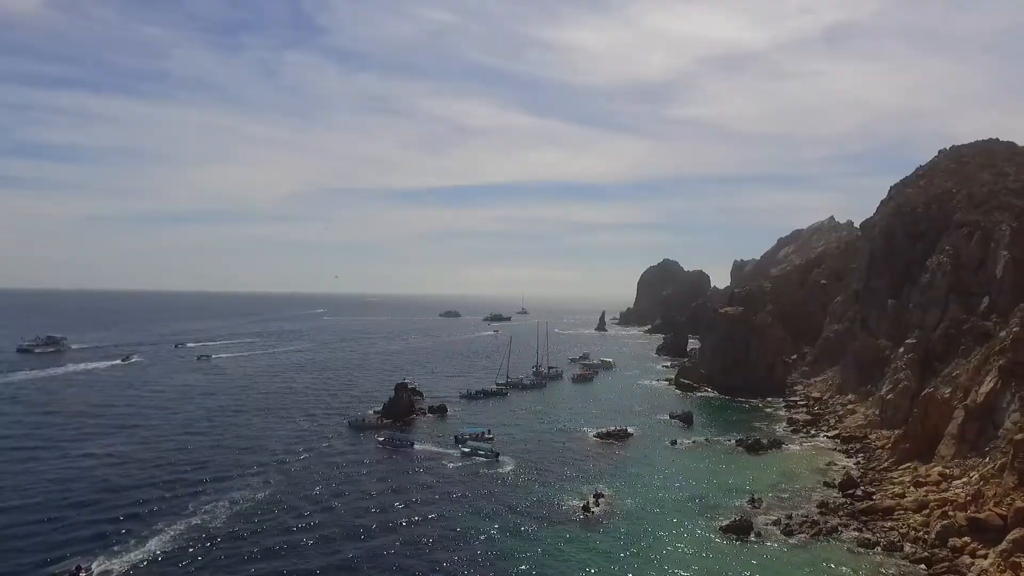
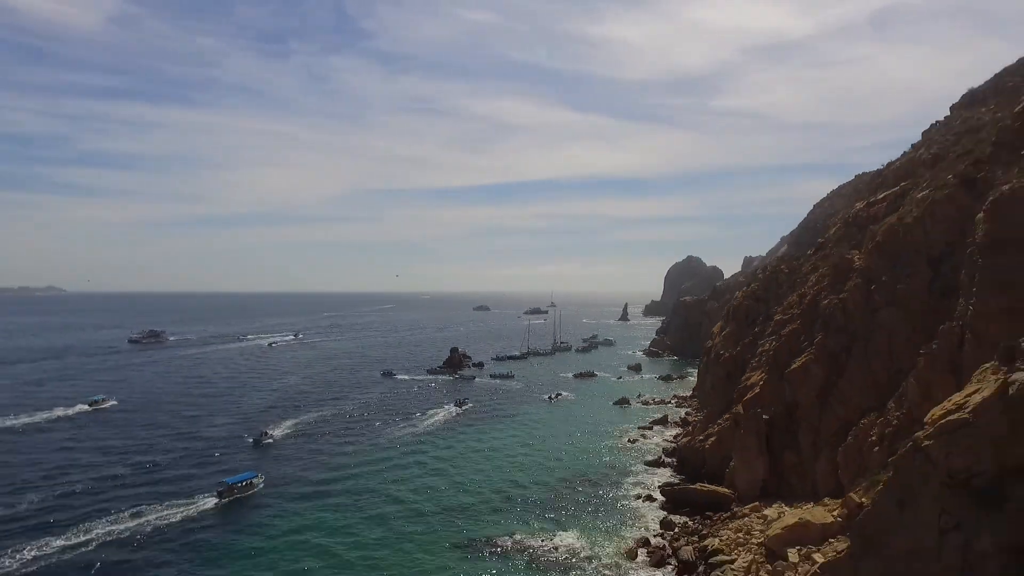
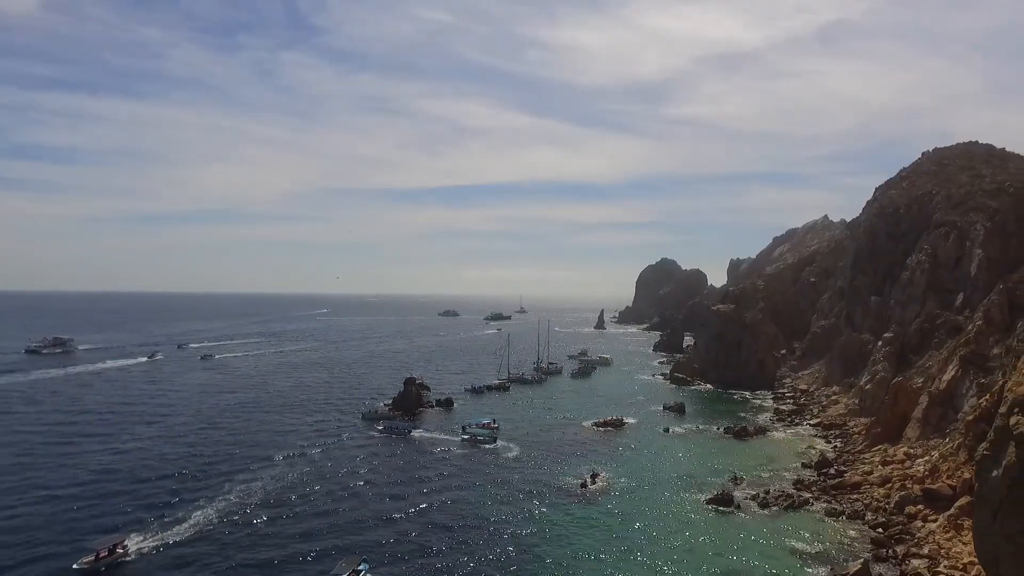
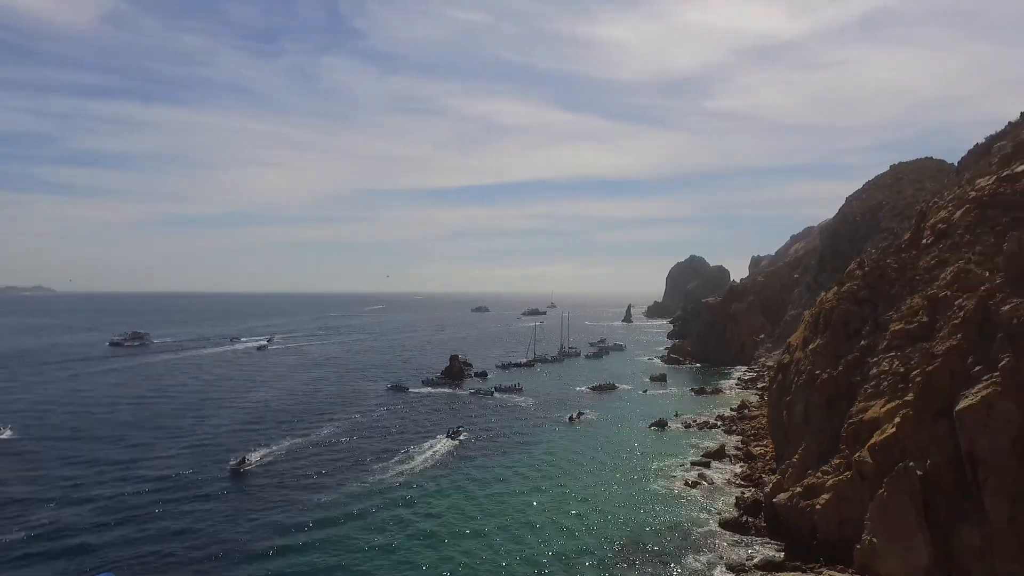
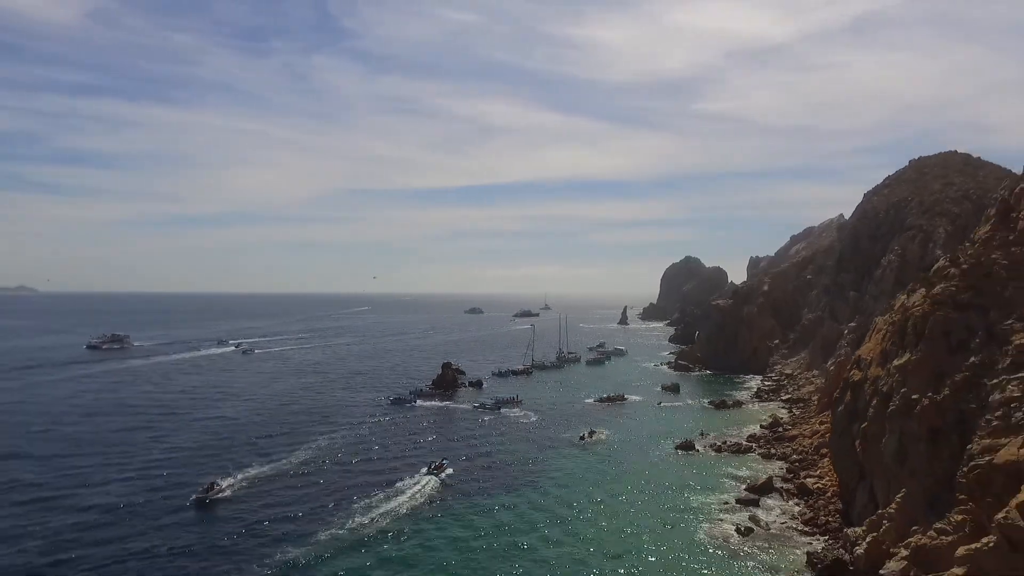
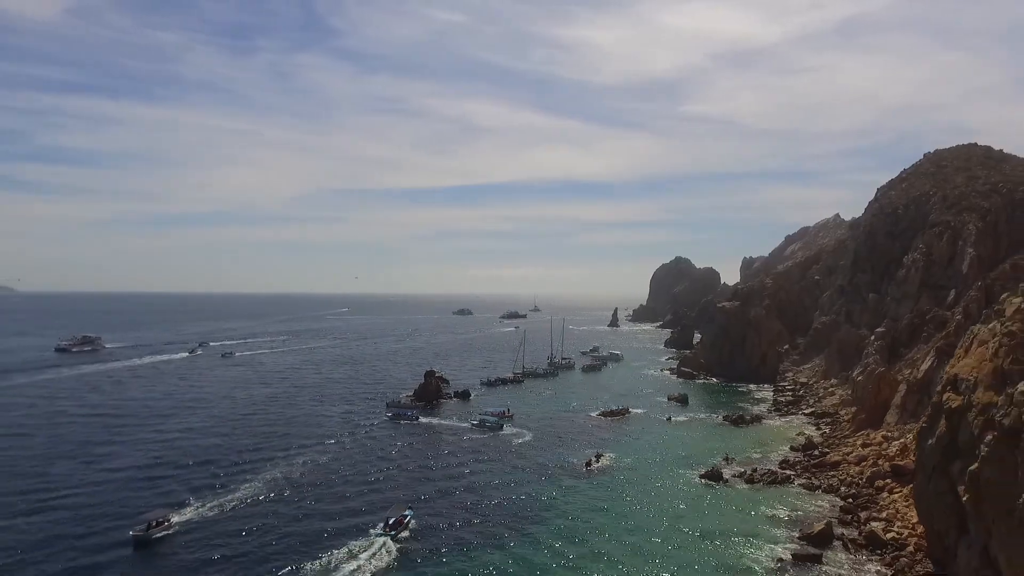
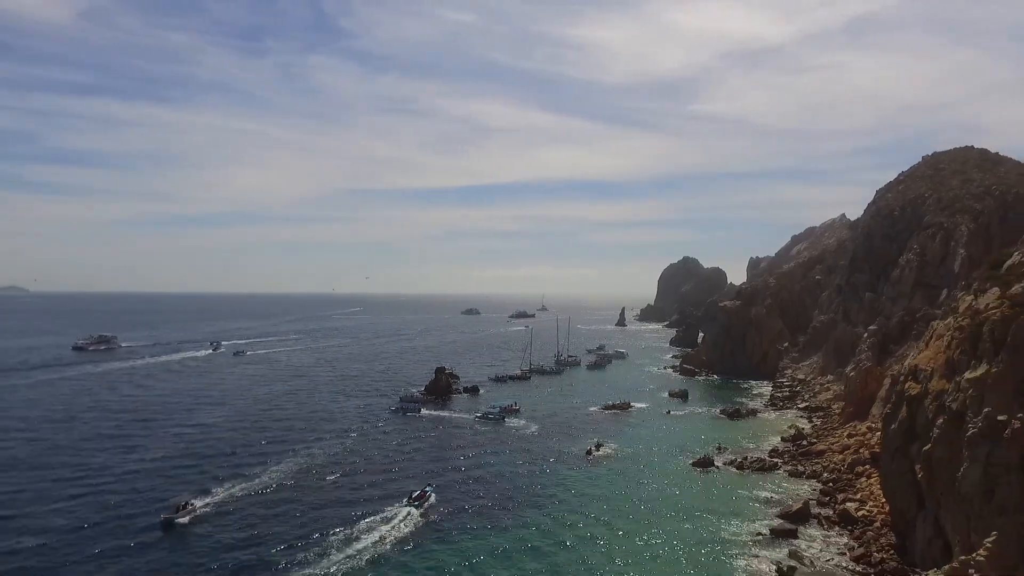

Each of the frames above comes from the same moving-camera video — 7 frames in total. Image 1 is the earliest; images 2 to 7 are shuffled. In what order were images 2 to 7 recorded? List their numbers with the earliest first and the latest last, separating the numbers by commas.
3, 6, 7, 5, 4, 2
